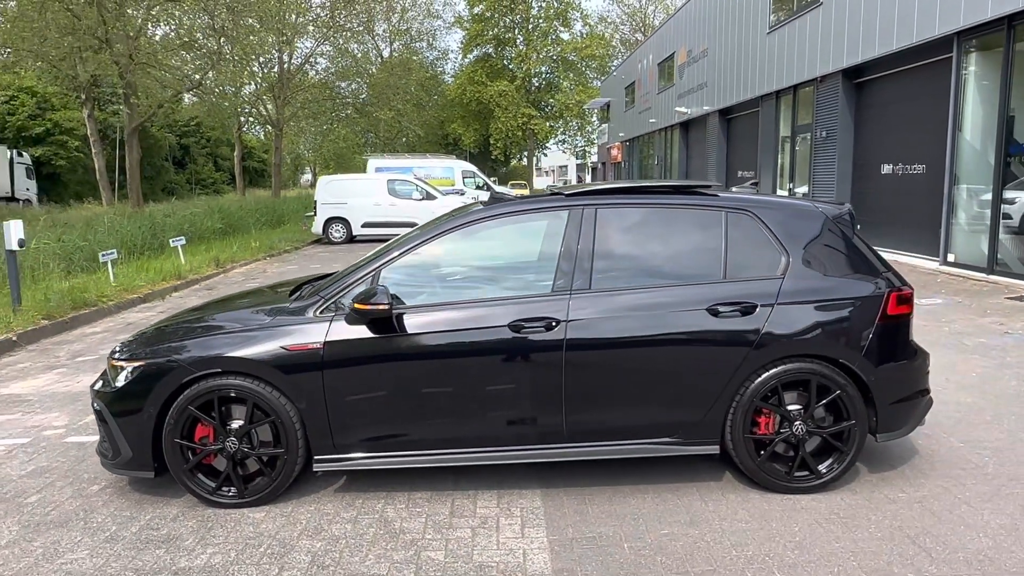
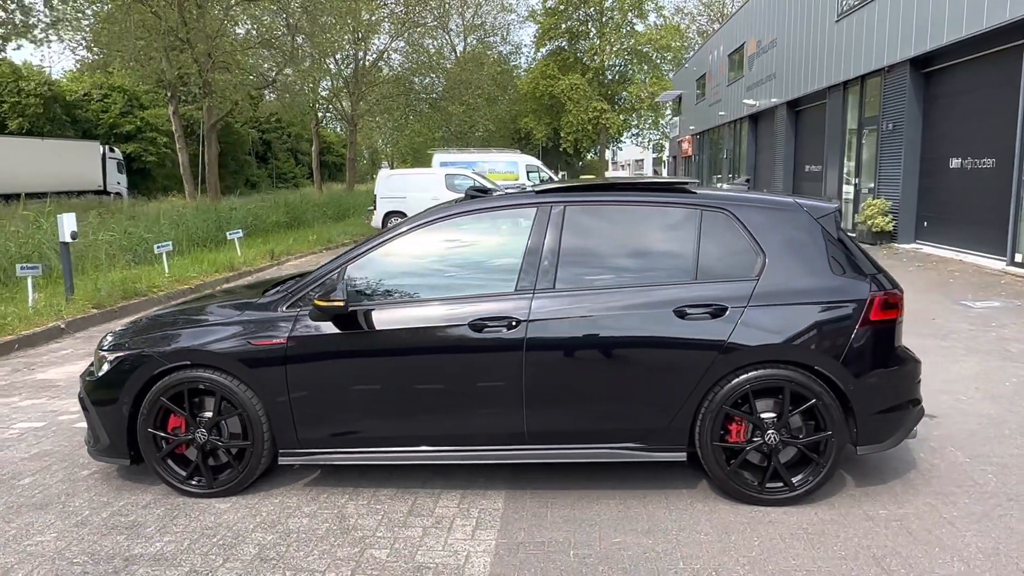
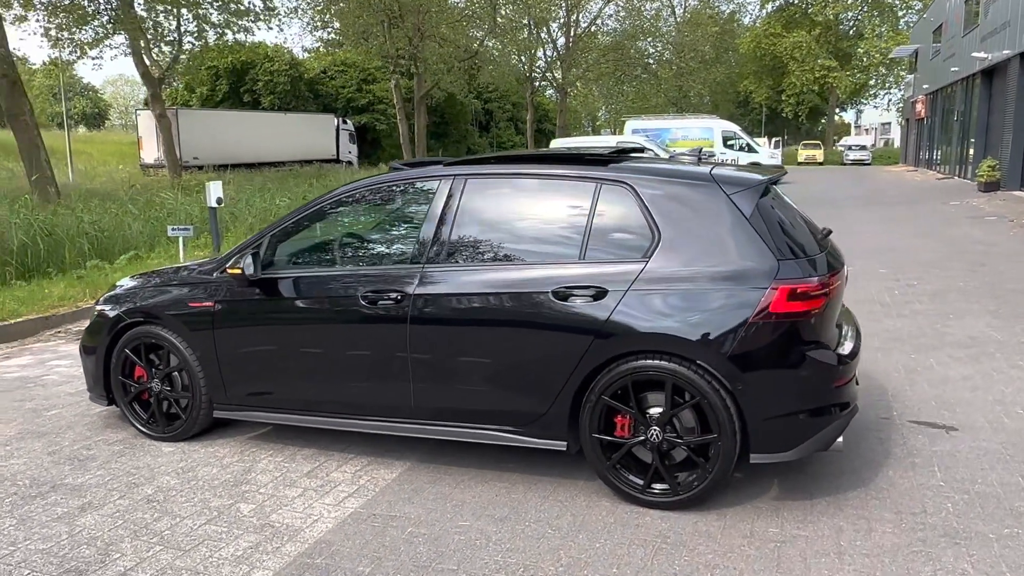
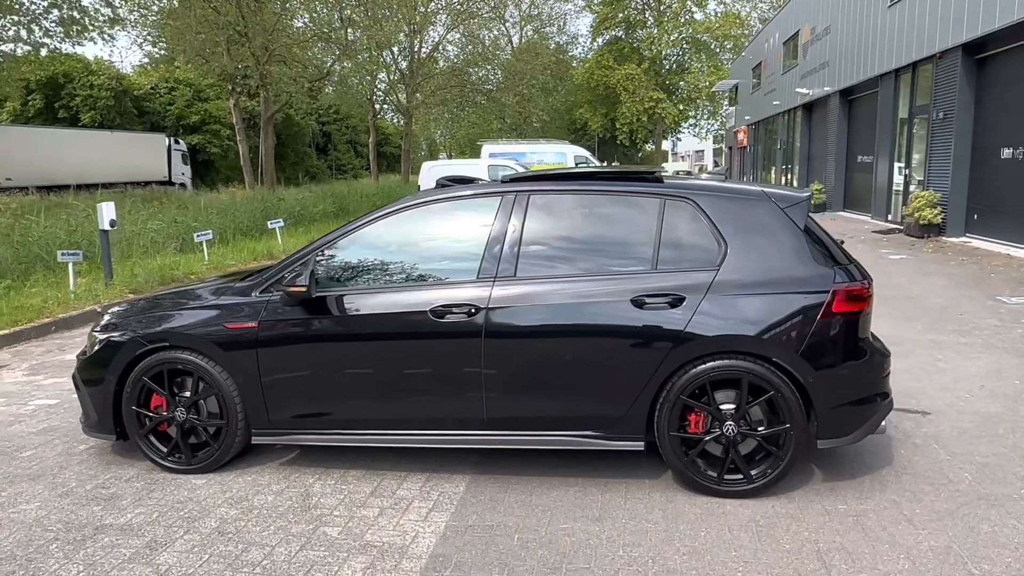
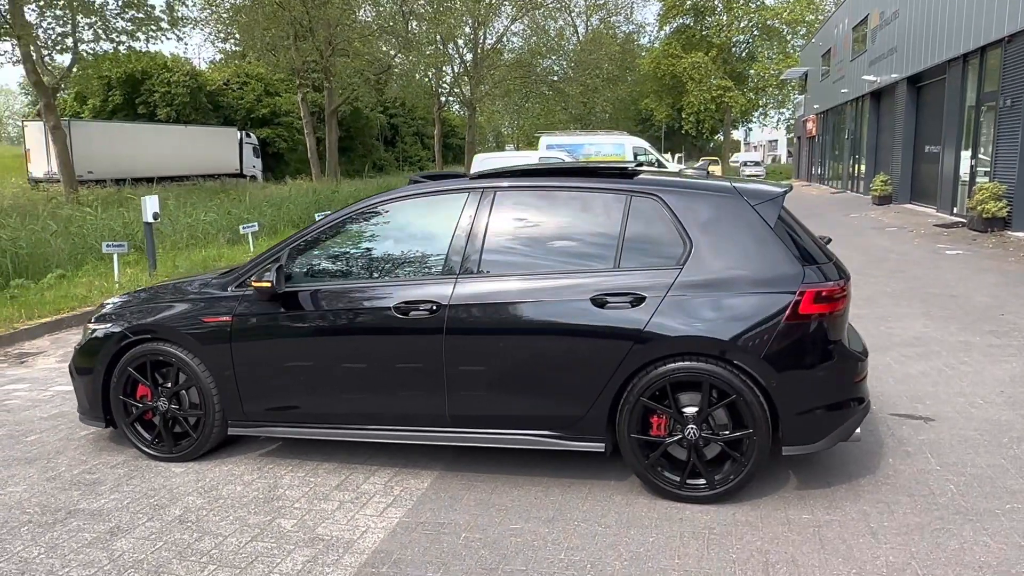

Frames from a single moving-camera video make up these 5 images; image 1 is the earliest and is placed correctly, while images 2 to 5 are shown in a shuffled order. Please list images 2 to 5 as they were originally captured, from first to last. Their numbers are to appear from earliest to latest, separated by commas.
2, 4, 5, 3
